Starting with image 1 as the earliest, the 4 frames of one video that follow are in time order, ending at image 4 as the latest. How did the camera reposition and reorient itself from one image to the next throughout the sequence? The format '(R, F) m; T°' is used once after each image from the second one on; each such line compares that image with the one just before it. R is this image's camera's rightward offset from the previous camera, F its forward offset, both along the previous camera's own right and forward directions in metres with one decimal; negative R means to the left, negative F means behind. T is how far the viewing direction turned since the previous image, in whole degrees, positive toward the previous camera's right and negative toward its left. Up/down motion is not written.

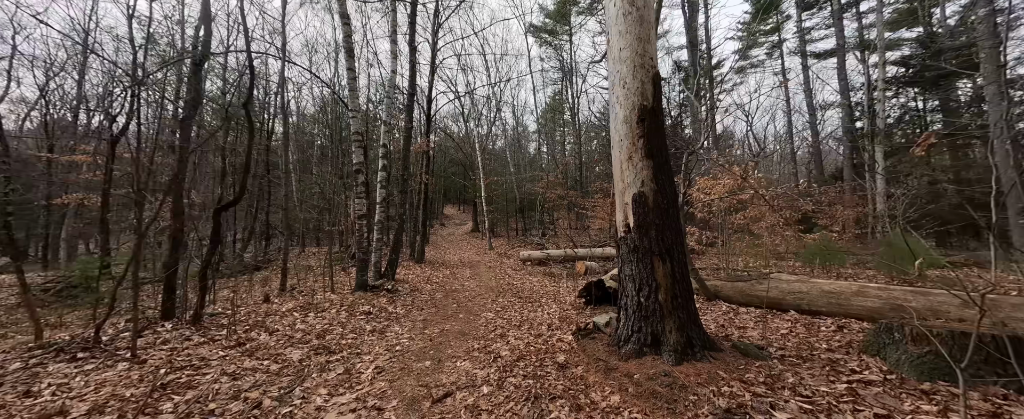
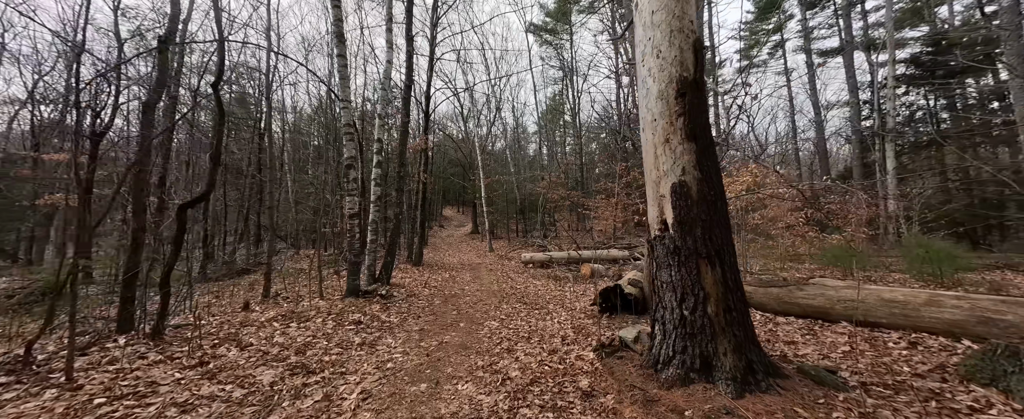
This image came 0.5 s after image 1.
(-0.1, +0.5) m; 0°
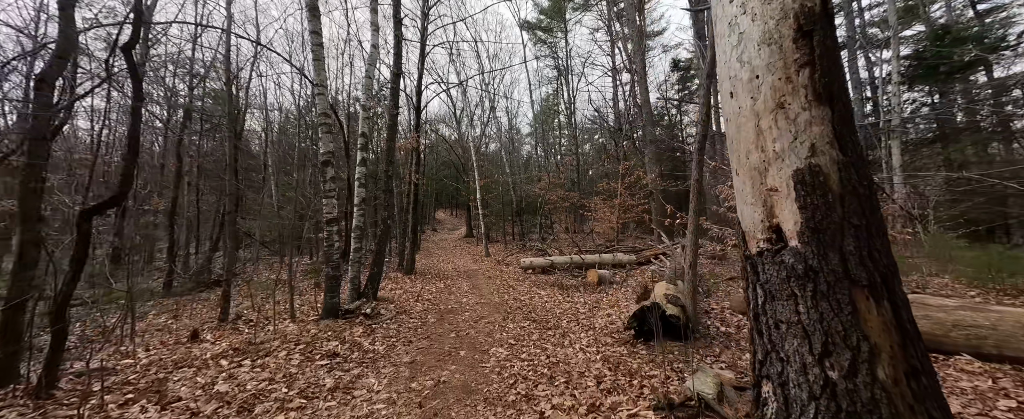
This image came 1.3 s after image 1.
(-0.2, +0.8) m; +1°
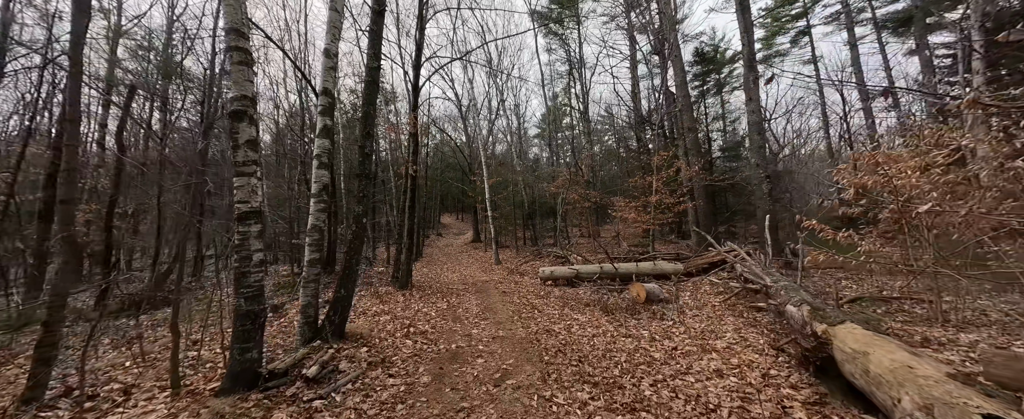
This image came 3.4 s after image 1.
(-0.4, +2.2) m; -1°
